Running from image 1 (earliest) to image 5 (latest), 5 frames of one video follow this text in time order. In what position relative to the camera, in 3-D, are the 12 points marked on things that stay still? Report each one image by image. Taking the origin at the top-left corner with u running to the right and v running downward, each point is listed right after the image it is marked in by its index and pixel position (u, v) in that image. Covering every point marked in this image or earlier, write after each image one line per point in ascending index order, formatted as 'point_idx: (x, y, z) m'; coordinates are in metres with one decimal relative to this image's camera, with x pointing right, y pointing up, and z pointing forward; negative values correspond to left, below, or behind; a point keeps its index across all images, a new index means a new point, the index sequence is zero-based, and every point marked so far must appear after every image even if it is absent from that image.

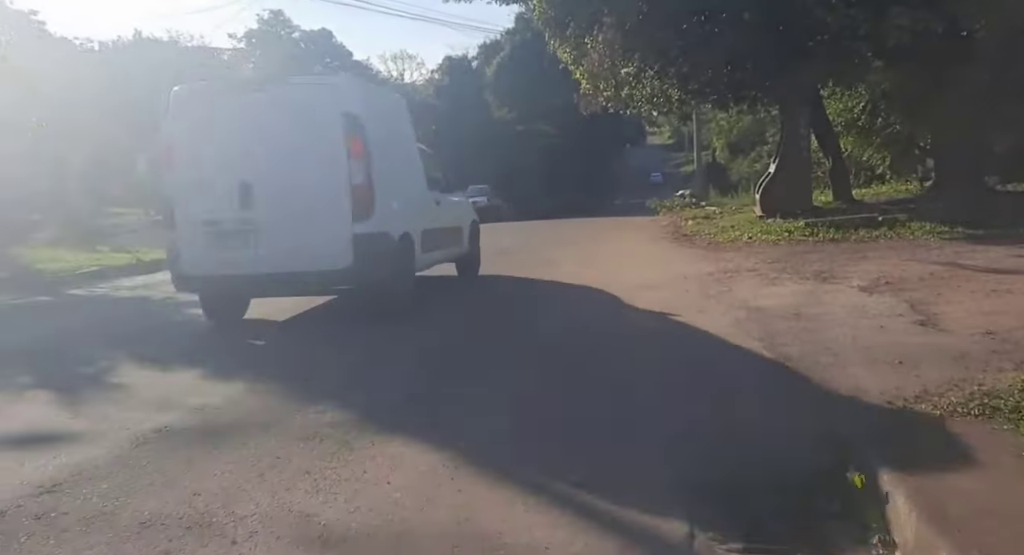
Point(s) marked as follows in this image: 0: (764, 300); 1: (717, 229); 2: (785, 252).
0: (+2.8, -0.3, +8.9) m
1: (+5.0, +1.2, +19.2) m
2: (+4.8, +0.4, +13.9) m
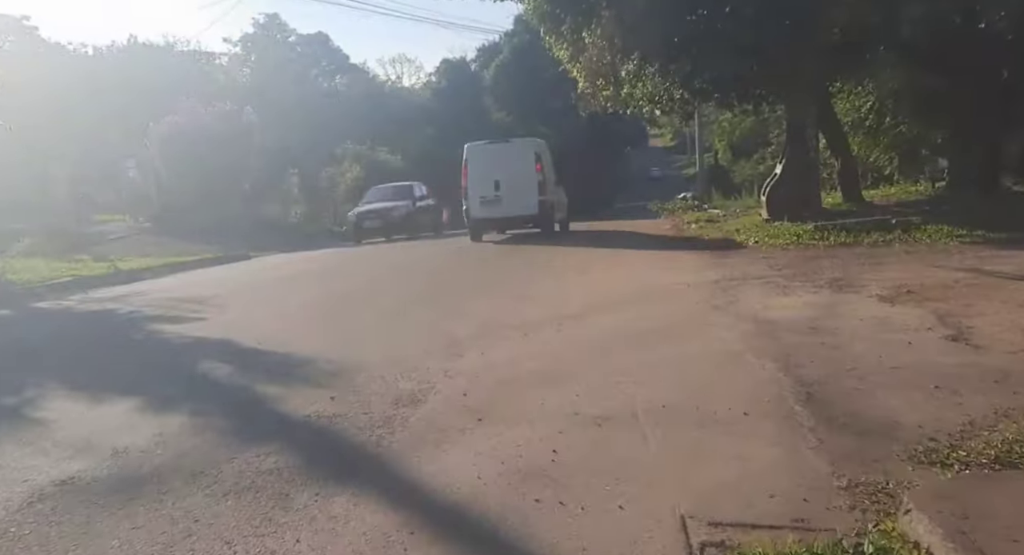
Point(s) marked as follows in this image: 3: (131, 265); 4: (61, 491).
0: (+2.7, -0.4, +8.2) m
1: (+4.9, +1.0, +18.5) m
2: (+4.6, +0.3, +13.1) m
3: (-9.1, +0.3, +18.7) m
4: (-2.1, -1.0, +3.7) m
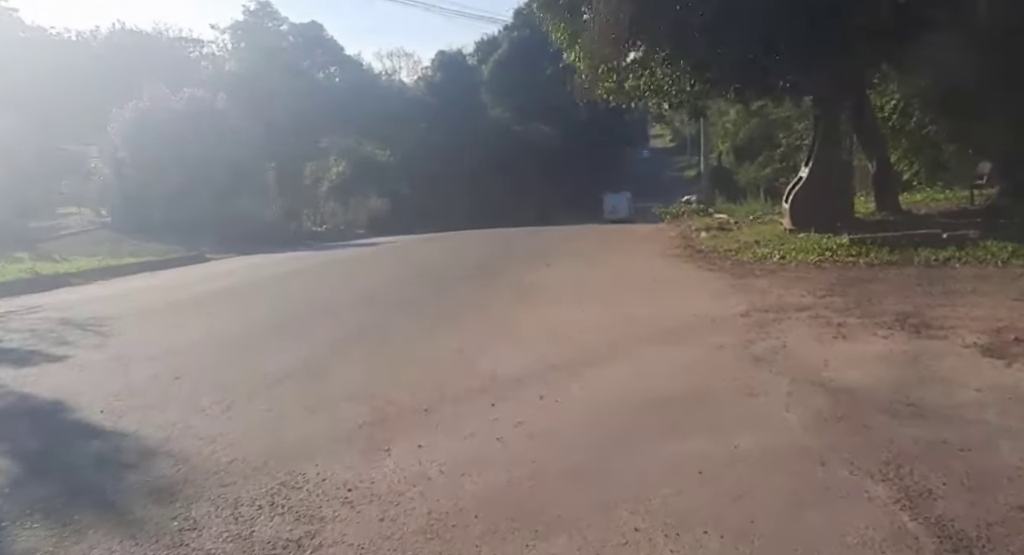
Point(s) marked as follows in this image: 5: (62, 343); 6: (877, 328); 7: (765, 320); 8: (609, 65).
0: (+2.5, -0.7, +5.9) m
1: (+4.6, +0.7, +16.2) m
2: (+4.4, -0.1, +10.8) m
3: (-9.3, +0.2, +16.4) m
4: (-2.3, -1.2, +1.3) m
5: (-4.3, -0.6, +7.6) m
6: (+3.4, -0.5, +7.4) m
7: (+2.6, -0.4, +8.1) m
8: (+2.2, +4.7, +17.5) m
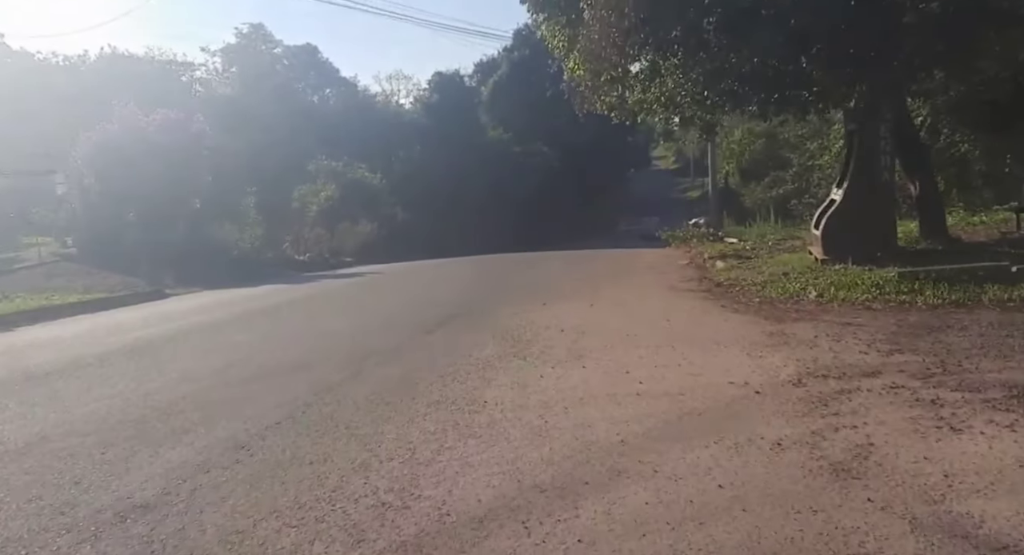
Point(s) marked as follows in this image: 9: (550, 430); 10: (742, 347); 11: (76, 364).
0: (+2.3, -1.1, +3.8) m
1: (+4.4, 0.0, +14.1) m
2: (+4.2, -0.6, +8.7) m
3: (-9.5, -0.6, +14.4) m
4: (-2.5, -1.5, -0.7) m
5: (-4.5, -1.1, +5.6) m
6: (+3.2, -0.9, +5.3) m
7: (+2.4, -0.9, +6.1) m
8: (+2.0, +4.0, +15.6) m
9: (+0.3, -1.0, +5.3) m
10: (+2.4, -0.7, +8.1) m
11: (-4.6, -0.9, +8.6) m
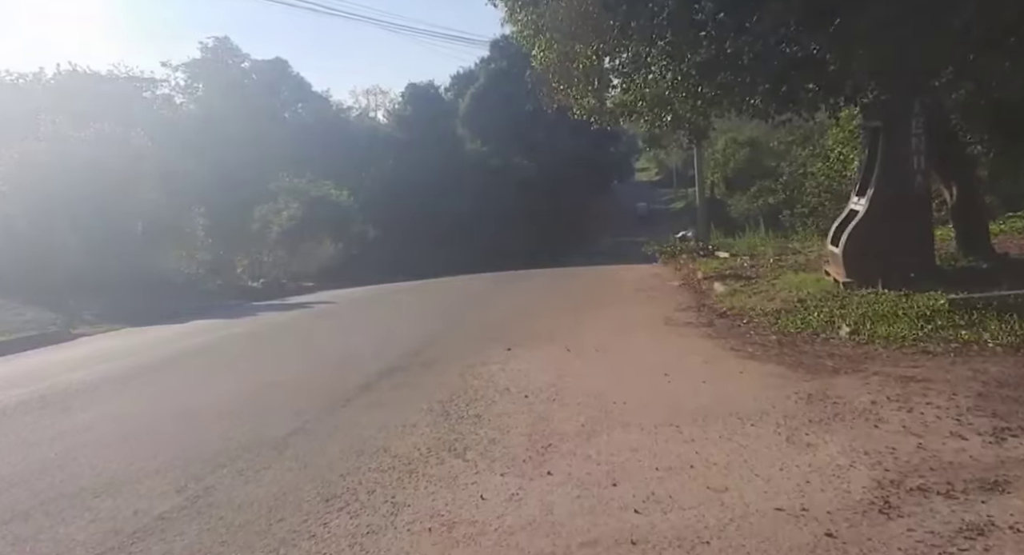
0: (+1.9, -1.3, +1.4) m
1: (+3.9, -0.4, +11.7) m
2: (+3.7, -0.9, +6.3) m
3: (-10.1, -1.3, +11.7) m
4: (-2.8, -1.8, -3.3) m
5: (-4.9, -1.5, +3.0) m
6: (+2.8, -1.2, +2.9) m
7: (+2.0, -1.2, +3.6) m
8: (+1.3, +3.5, +13.3) m
9: (-0.1, -1.3, +2.8) m
10: (+1.9, -1.0, +5.7) m
11: (-5.1, -1.4, +6.0) m
